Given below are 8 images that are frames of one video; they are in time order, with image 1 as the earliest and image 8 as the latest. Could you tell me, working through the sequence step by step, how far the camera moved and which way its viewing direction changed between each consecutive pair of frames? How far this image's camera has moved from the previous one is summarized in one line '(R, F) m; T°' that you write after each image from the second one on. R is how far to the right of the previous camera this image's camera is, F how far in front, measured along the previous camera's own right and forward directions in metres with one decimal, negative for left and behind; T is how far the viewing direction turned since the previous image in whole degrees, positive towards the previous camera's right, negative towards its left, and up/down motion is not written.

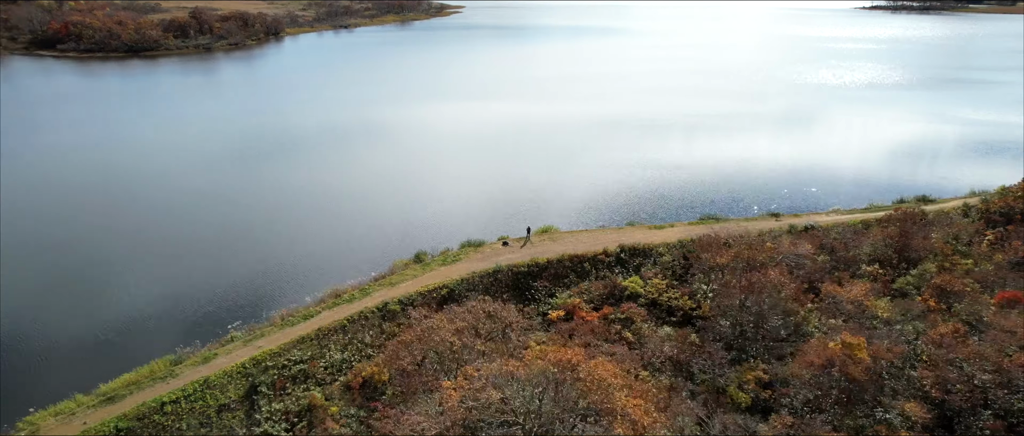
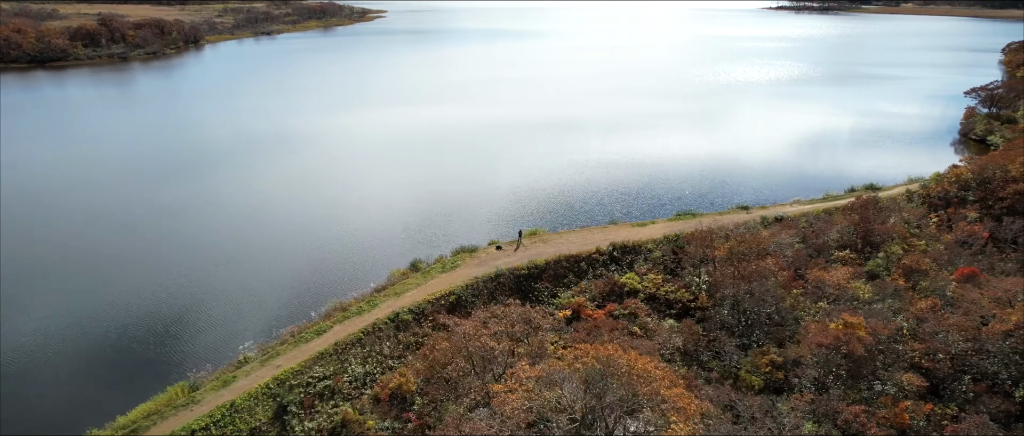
(-2.2, -0.1) m; +6°
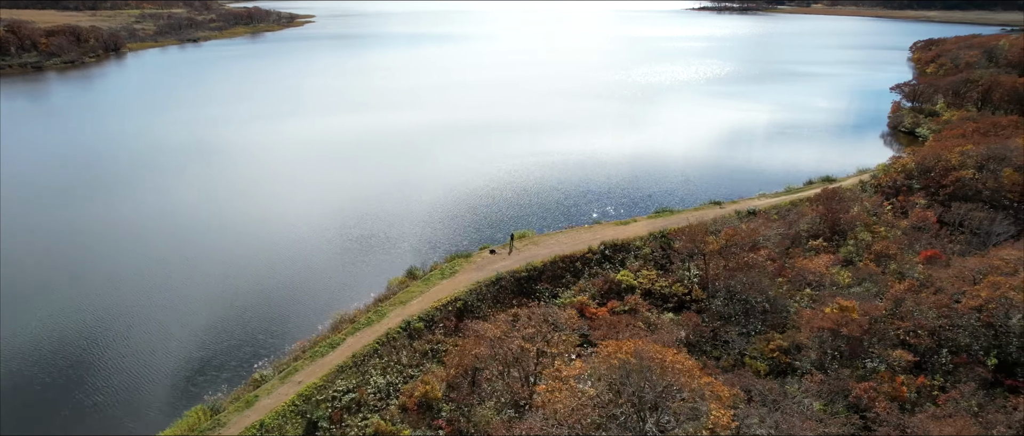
(-1.9, -0.1) m; +6°
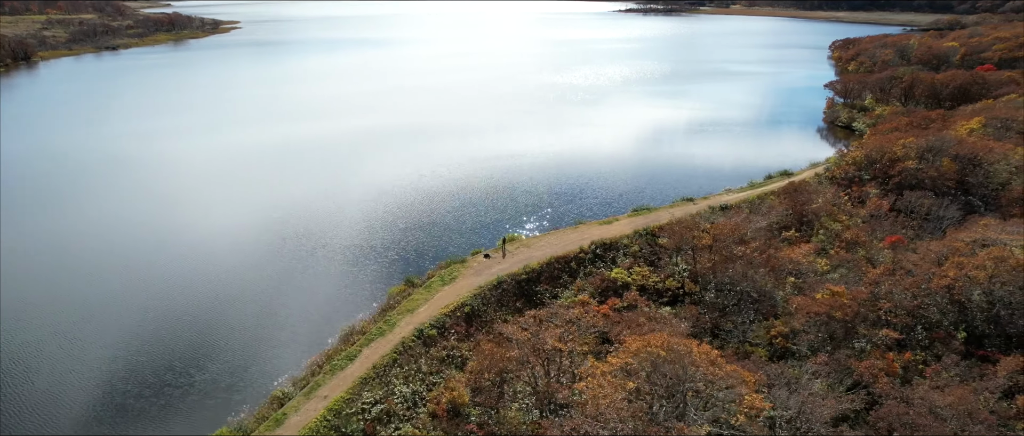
(-2.0, -0.2) m; +6°
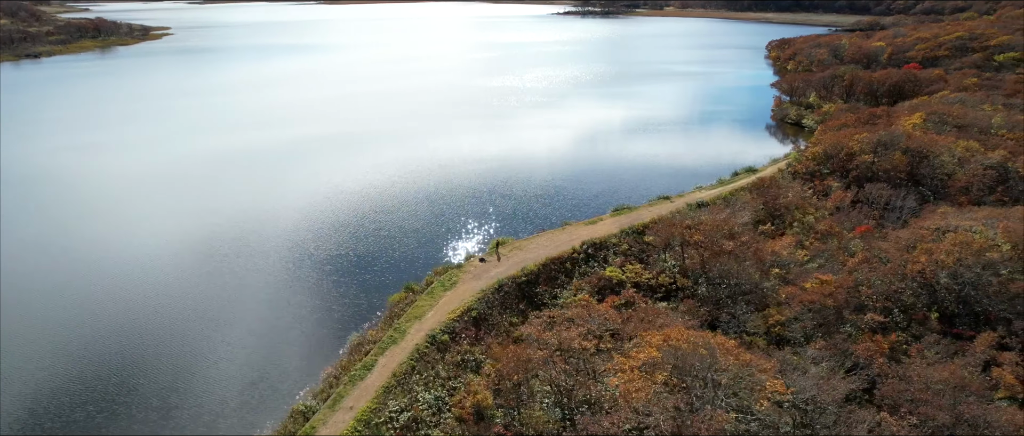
(-1.7, -0.2) m; +5°
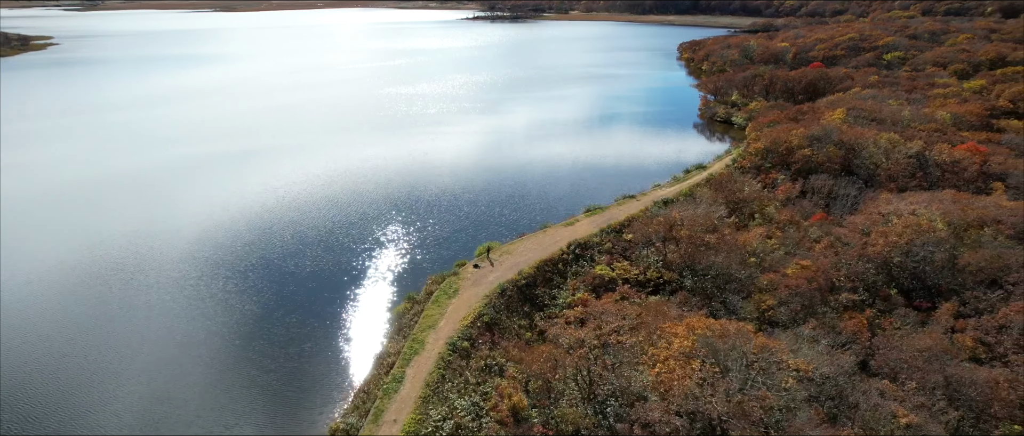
(-2.6, -0.3) m; +7°
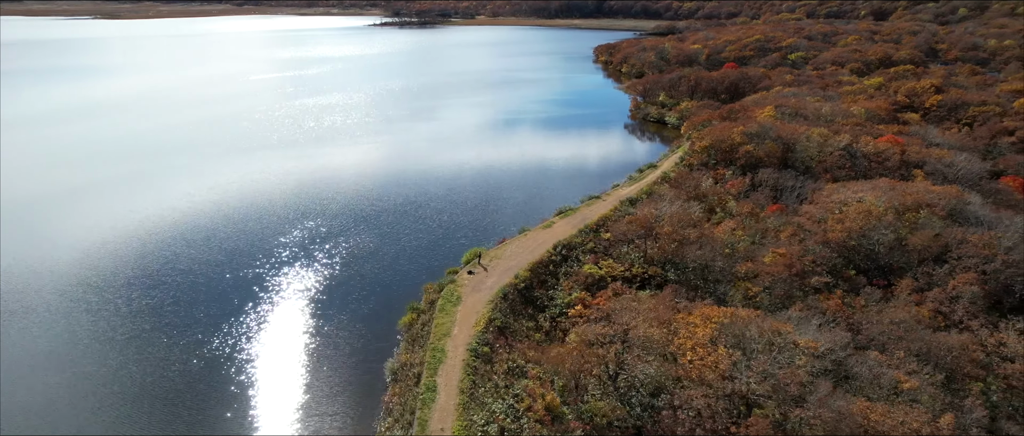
(-2.7, -0.3) m; +8°
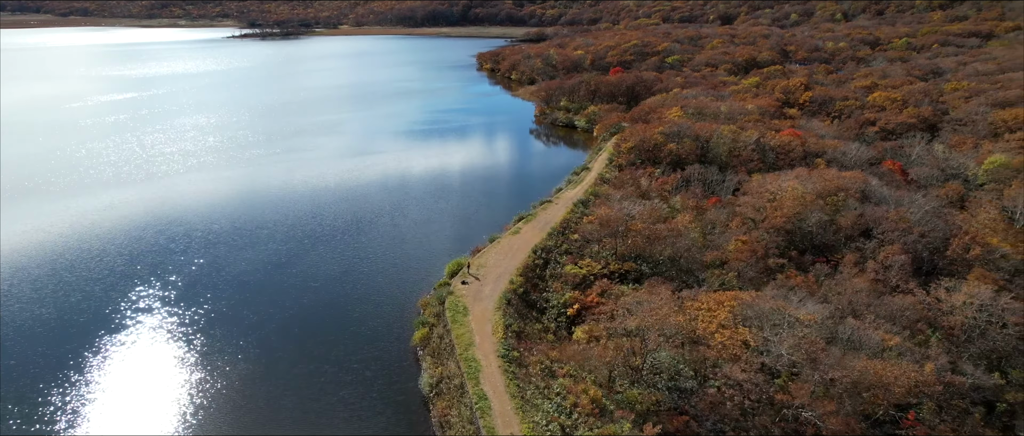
(-4.1, -0.3) m; +11°
